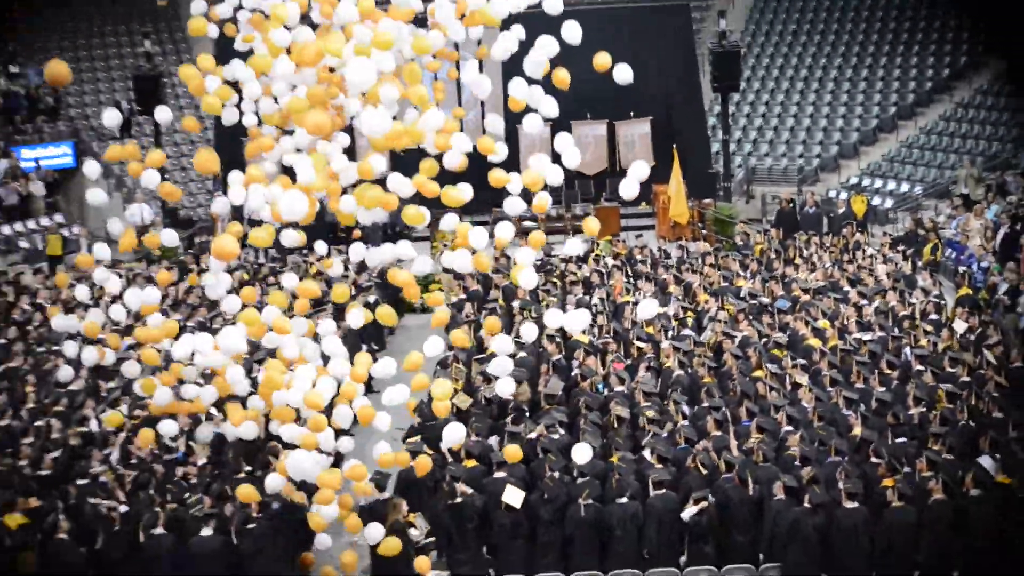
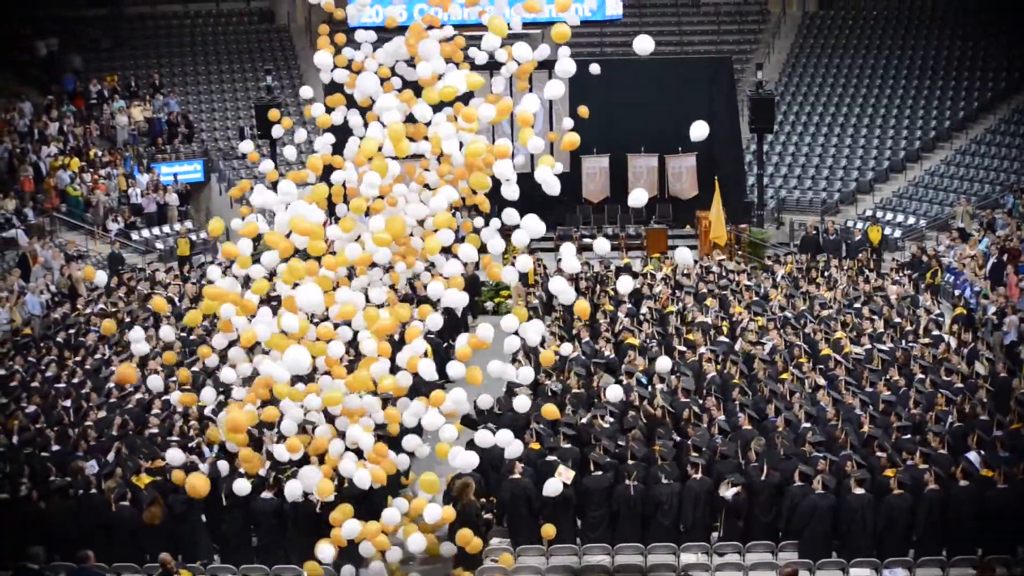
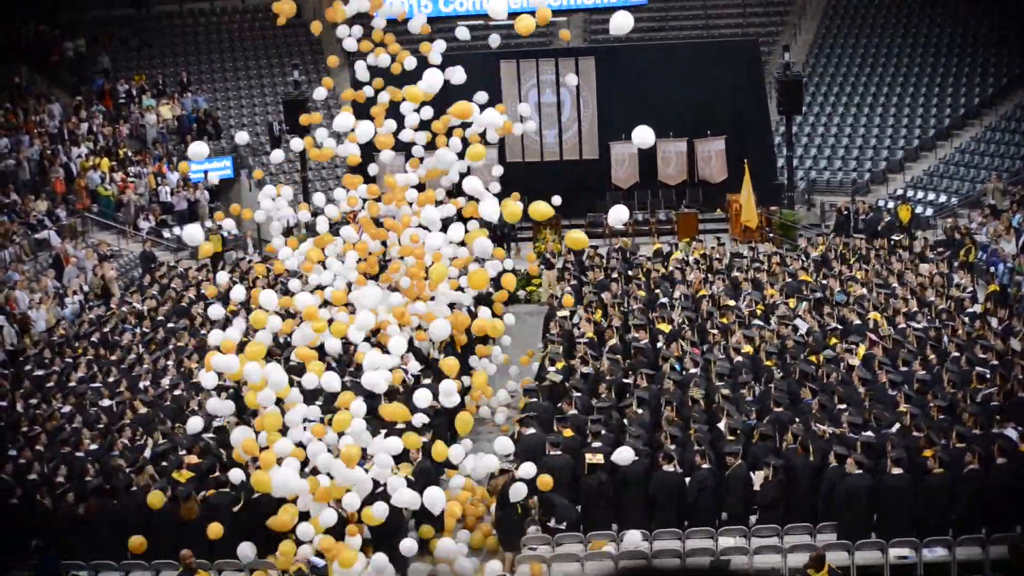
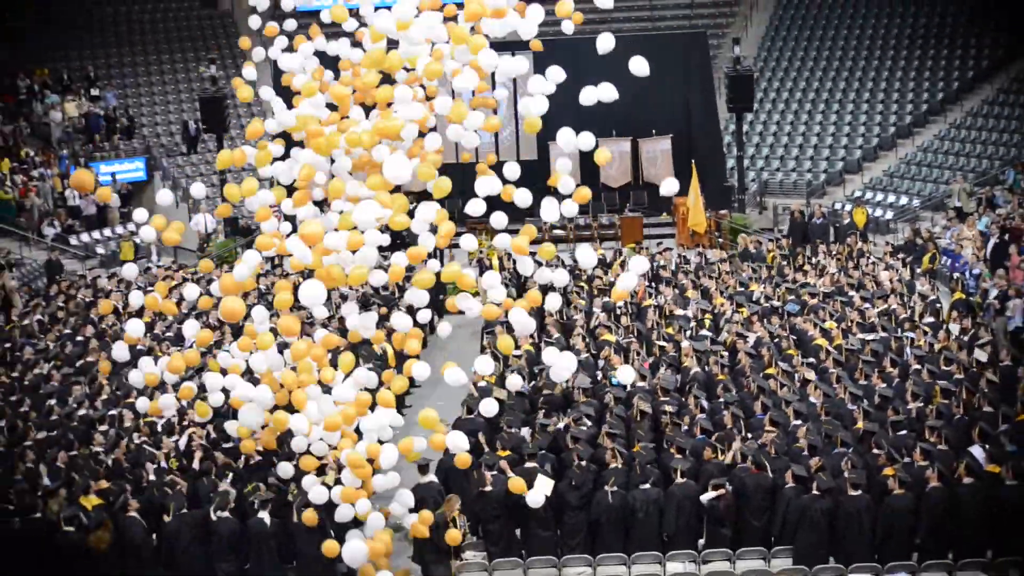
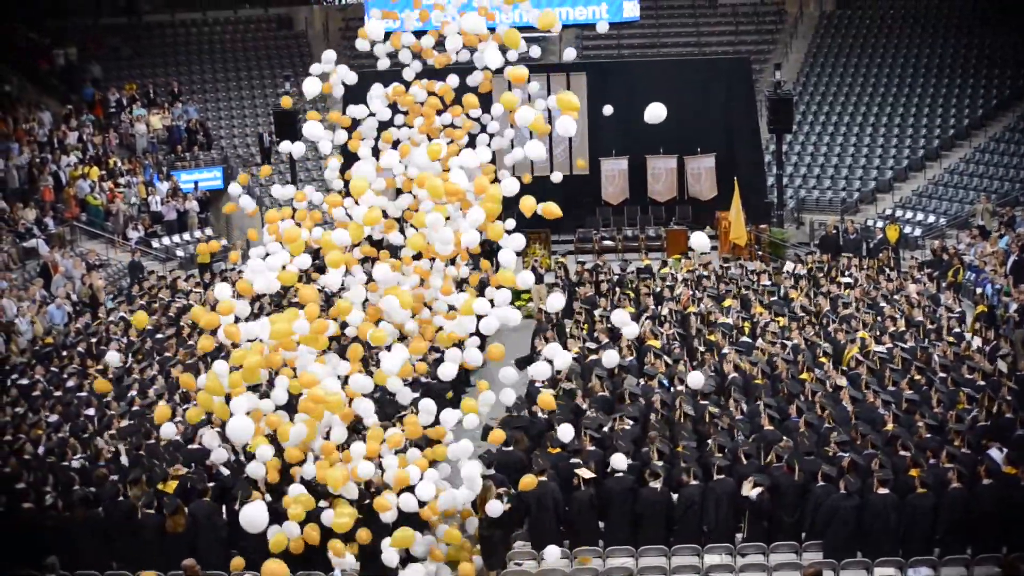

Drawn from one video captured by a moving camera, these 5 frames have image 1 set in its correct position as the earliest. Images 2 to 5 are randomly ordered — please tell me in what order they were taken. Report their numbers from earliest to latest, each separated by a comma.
4, 2, 5, 3
